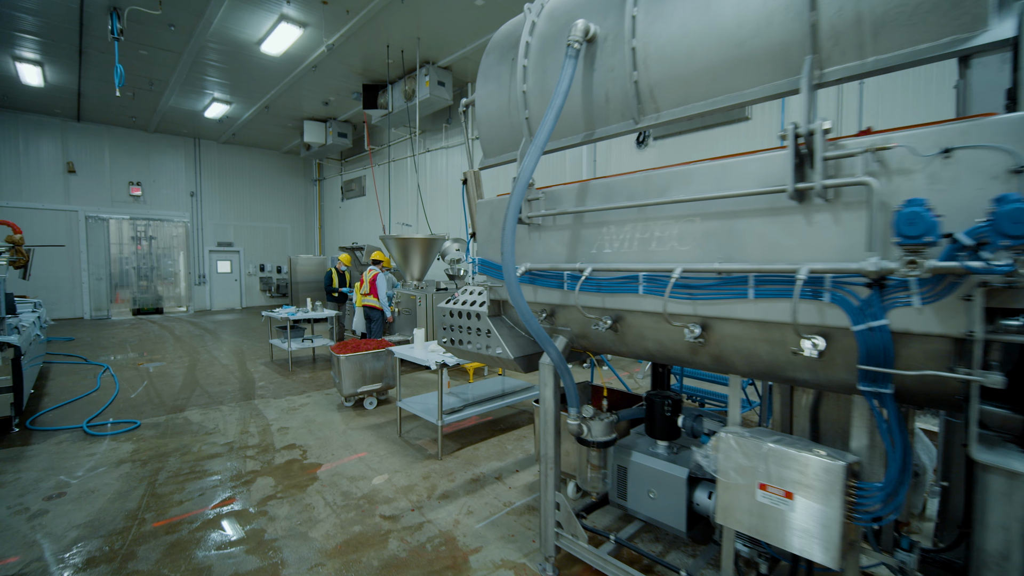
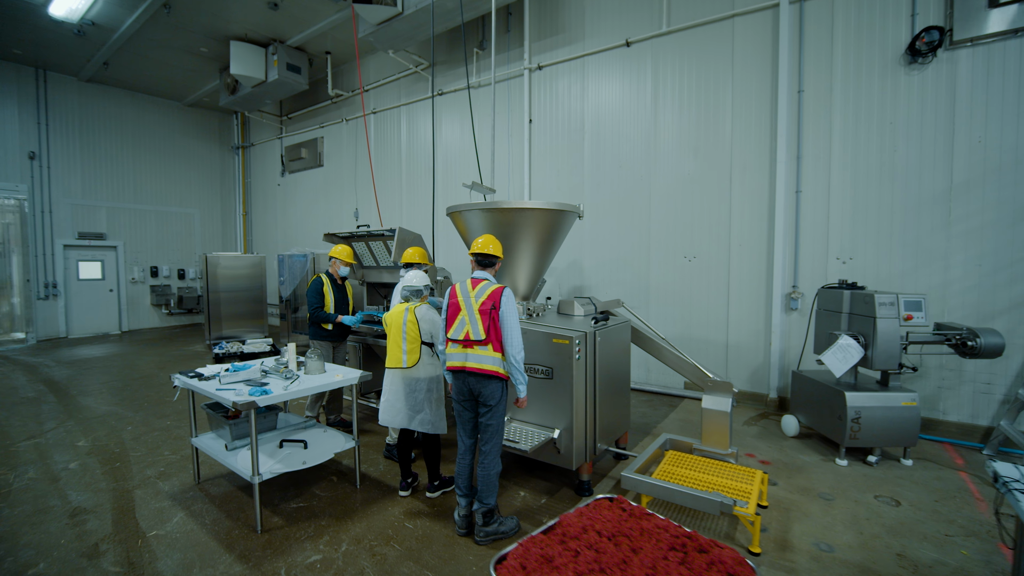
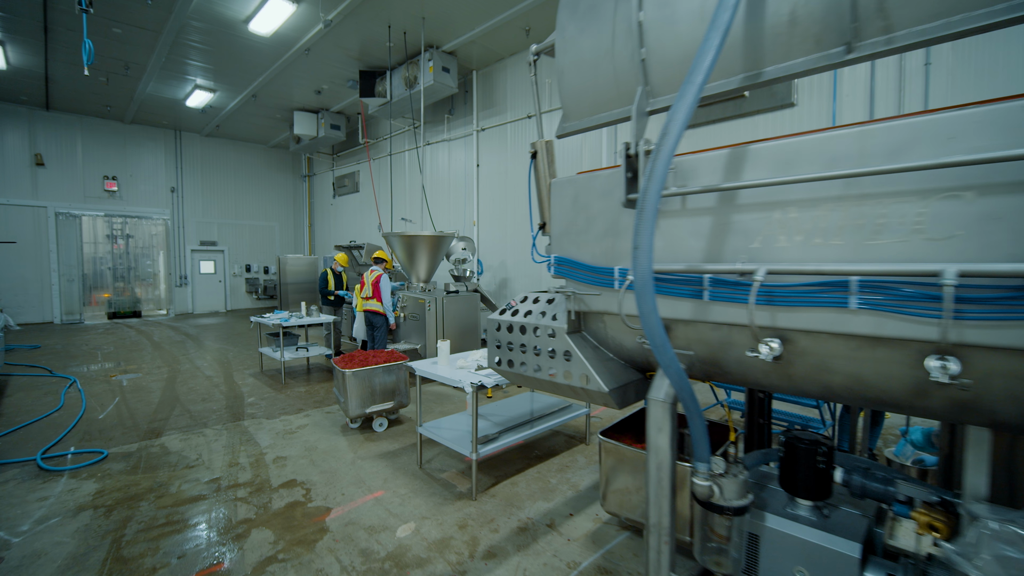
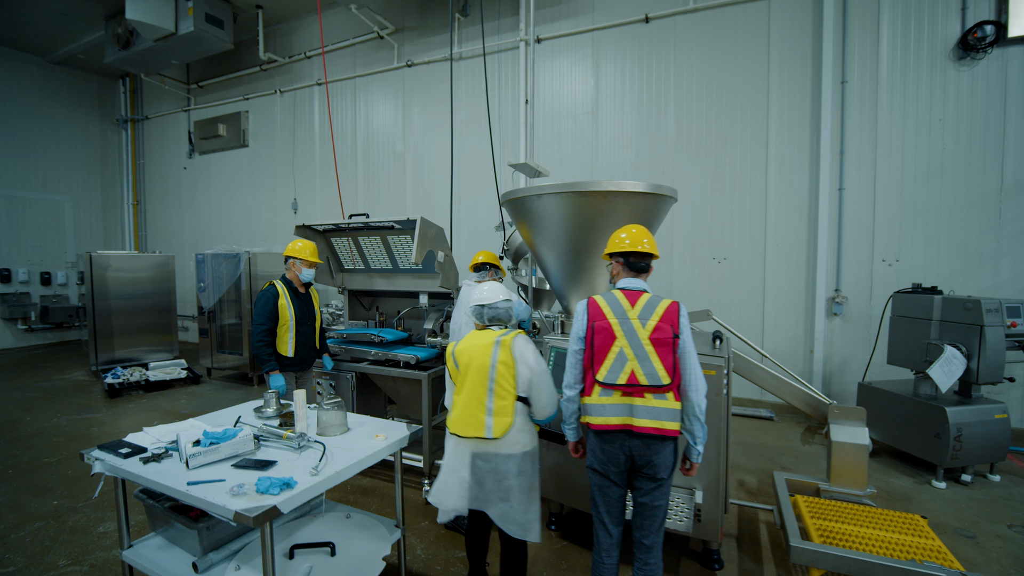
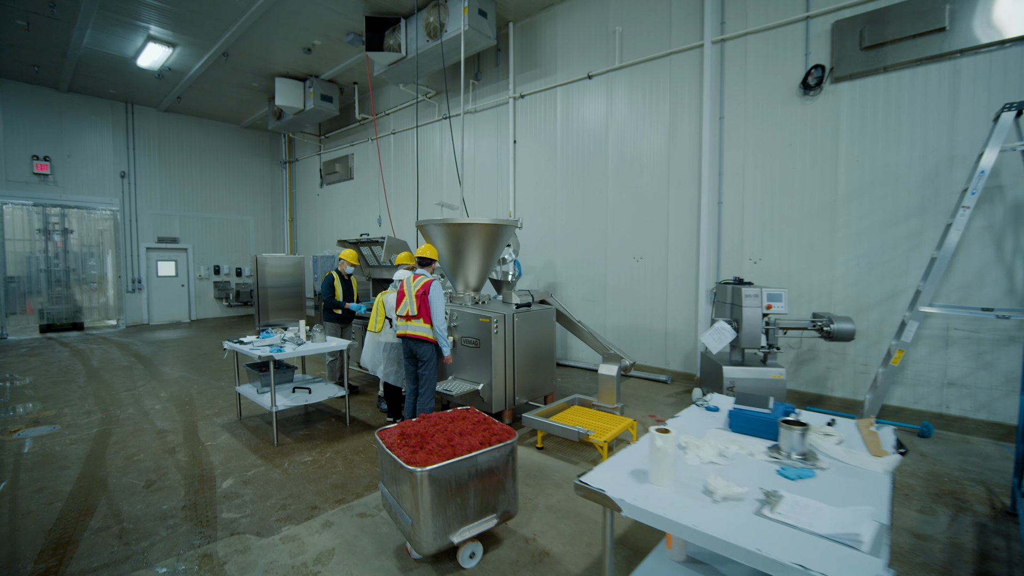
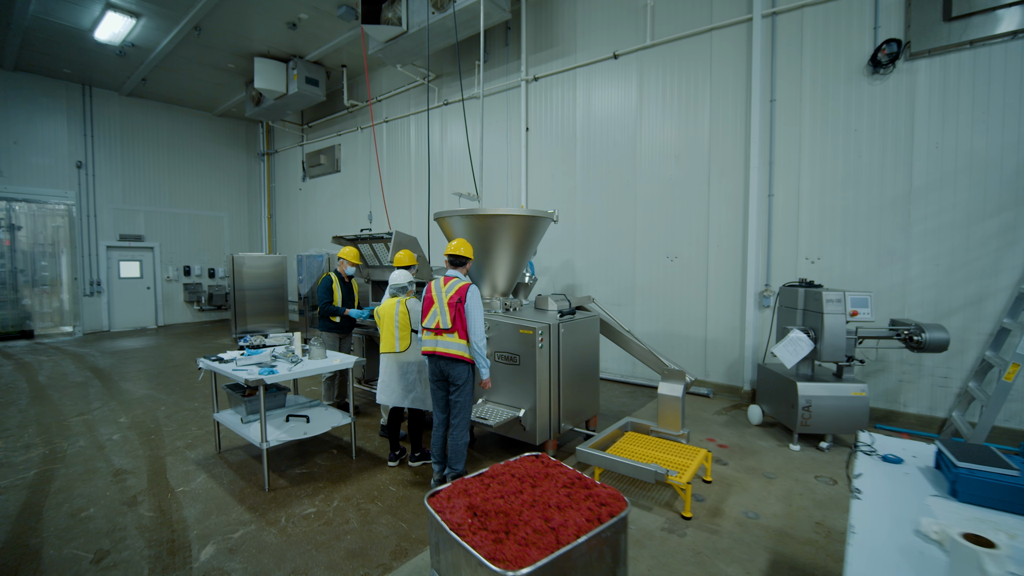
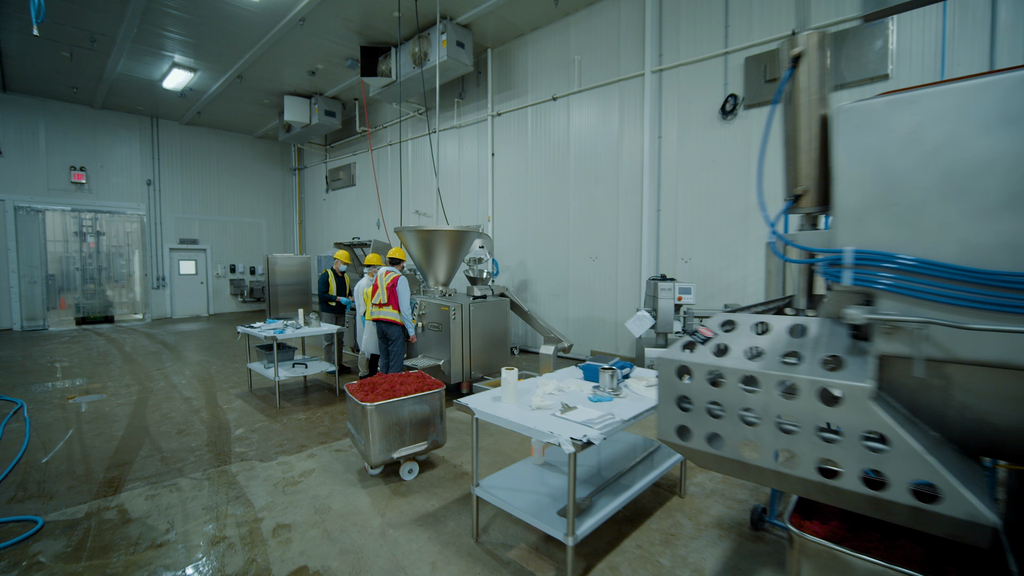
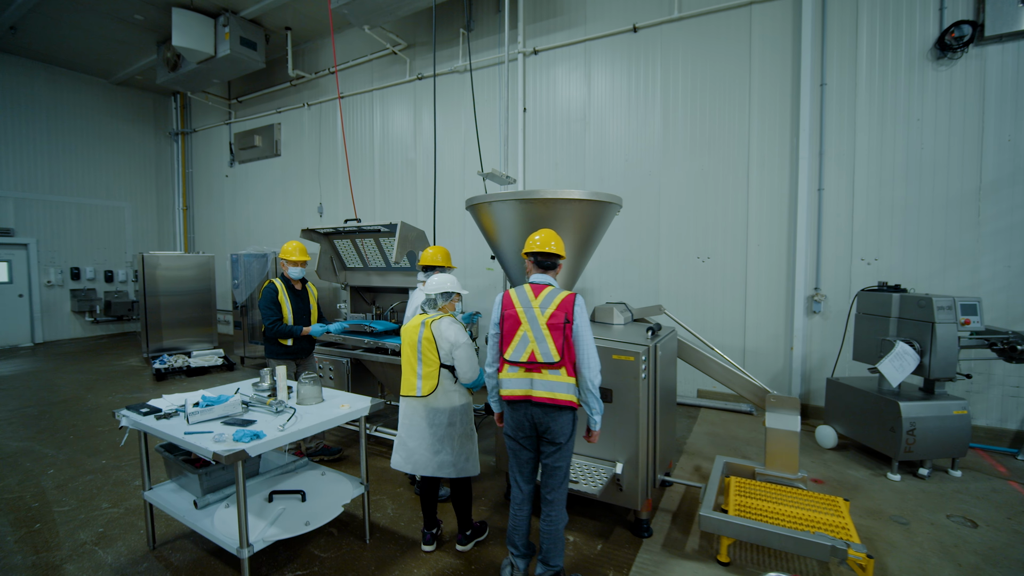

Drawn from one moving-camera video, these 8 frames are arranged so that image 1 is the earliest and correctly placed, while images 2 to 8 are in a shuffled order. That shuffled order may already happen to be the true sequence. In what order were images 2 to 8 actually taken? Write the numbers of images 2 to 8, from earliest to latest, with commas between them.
3, 7, 5, 6, 2, 8, 4
